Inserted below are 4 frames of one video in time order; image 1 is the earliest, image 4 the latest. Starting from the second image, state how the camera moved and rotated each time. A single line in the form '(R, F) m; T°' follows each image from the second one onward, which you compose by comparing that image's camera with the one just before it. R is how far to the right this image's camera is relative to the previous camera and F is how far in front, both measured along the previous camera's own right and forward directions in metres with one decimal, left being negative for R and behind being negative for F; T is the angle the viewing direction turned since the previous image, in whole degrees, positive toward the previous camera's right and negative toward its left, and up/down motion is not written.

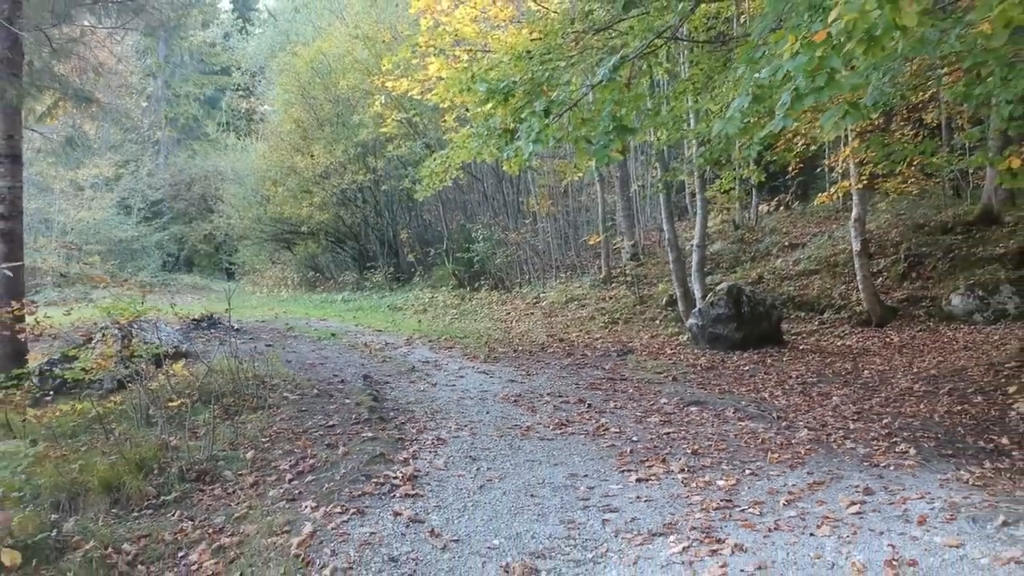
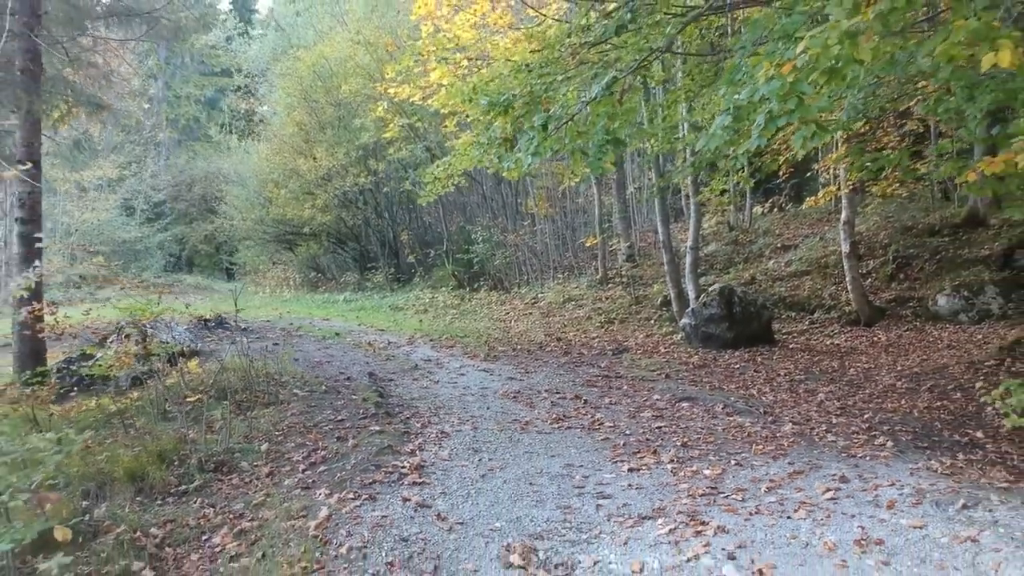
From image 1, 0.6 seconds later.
(0.0, -0.4) m; 0°
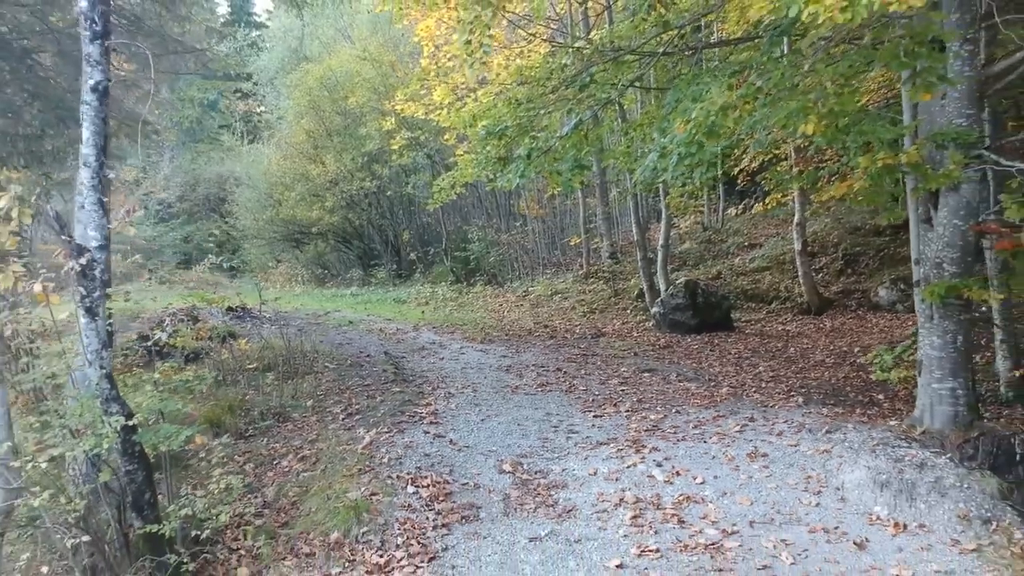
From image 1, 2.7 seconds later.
(0.0, -1.7) m; +1°
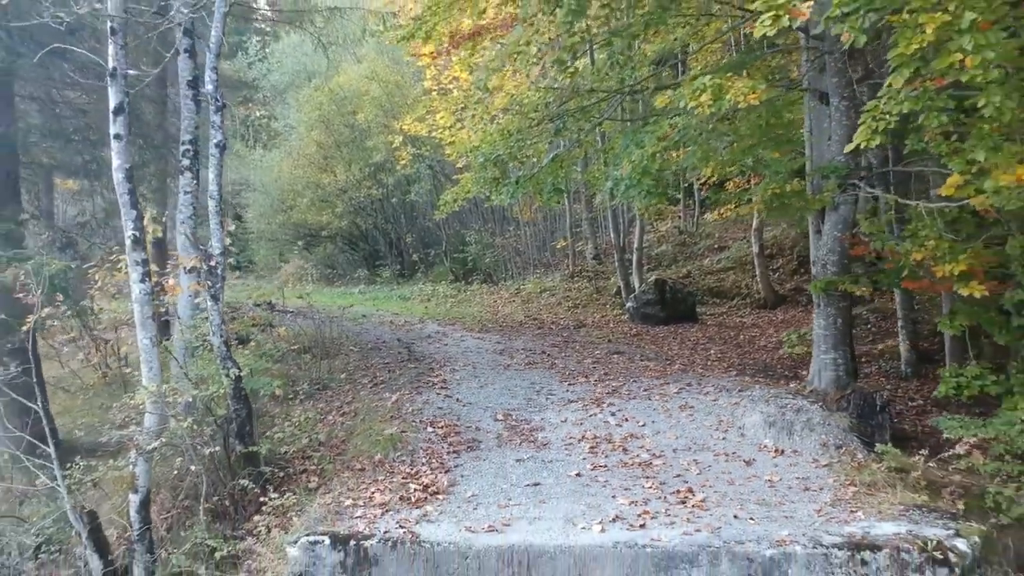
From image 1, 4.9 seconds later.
(0.0, -2.0) m; 0°
